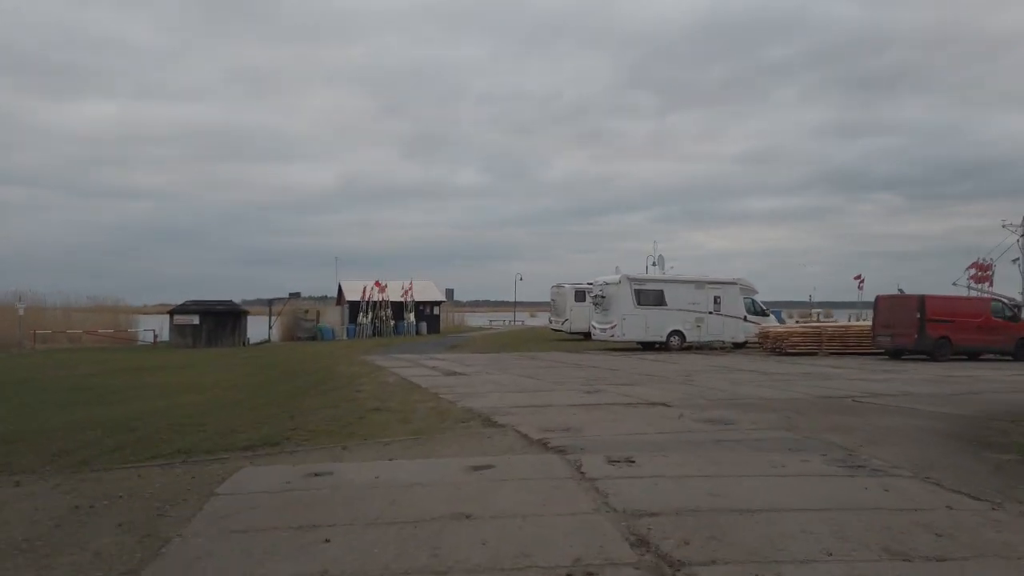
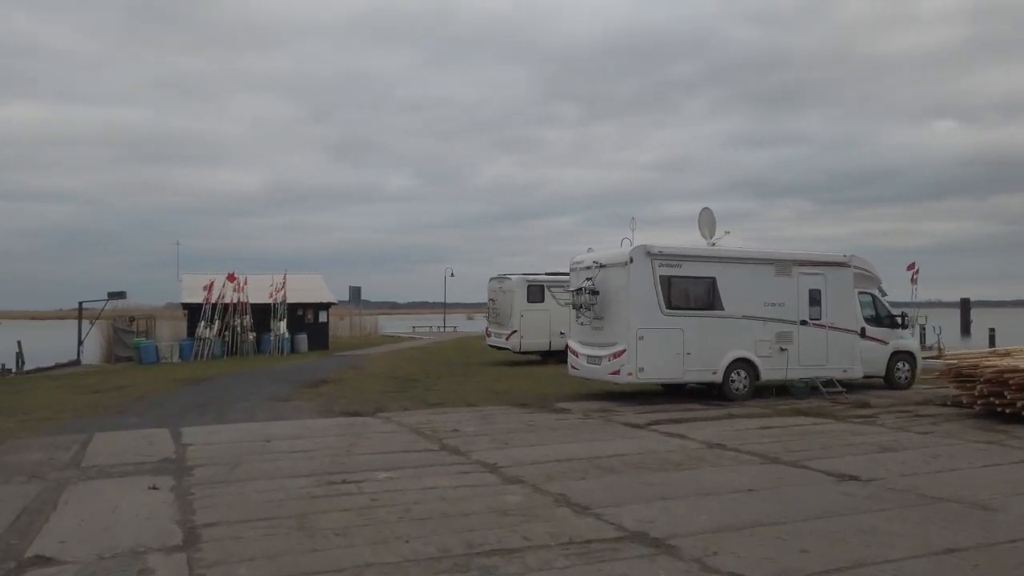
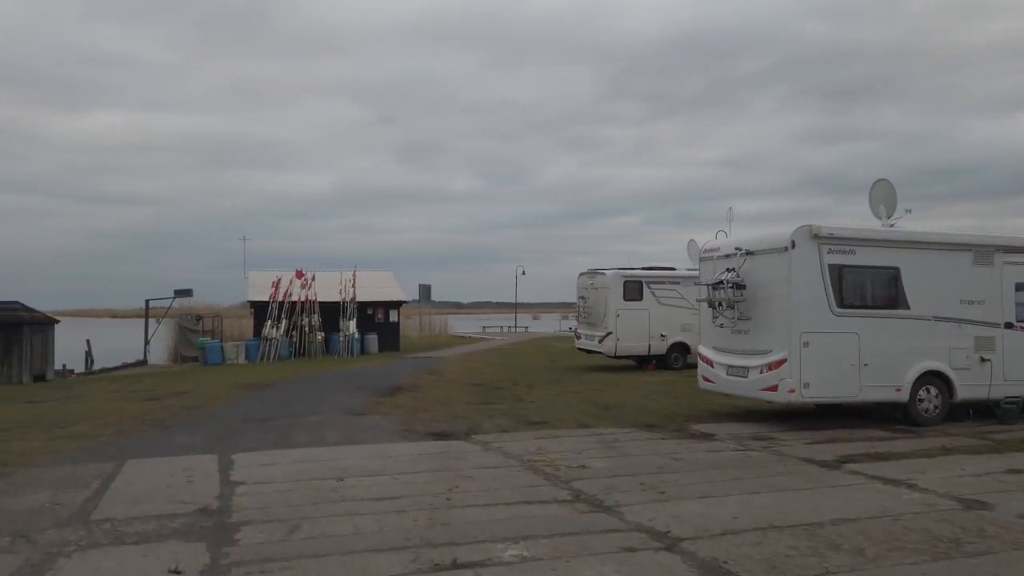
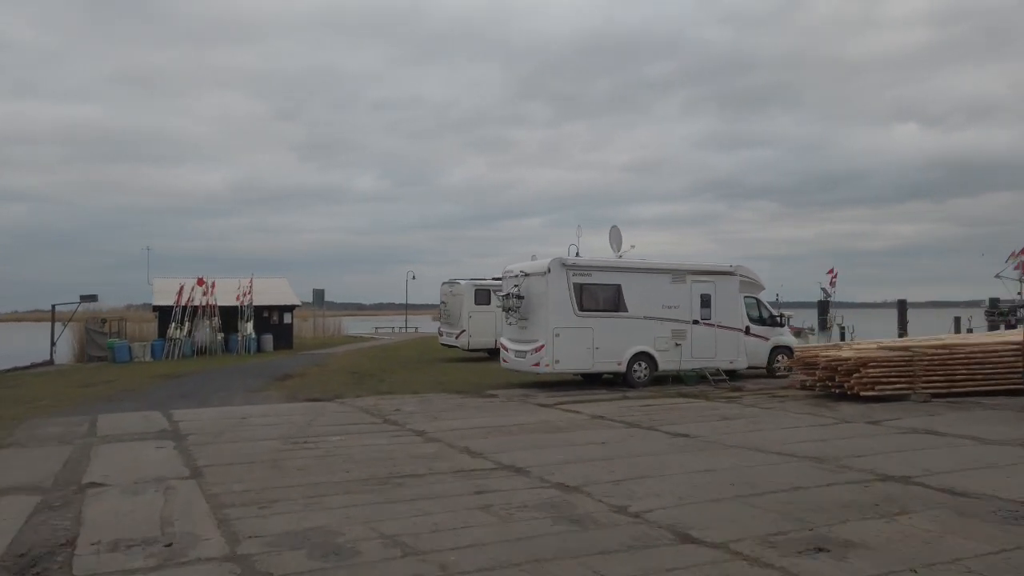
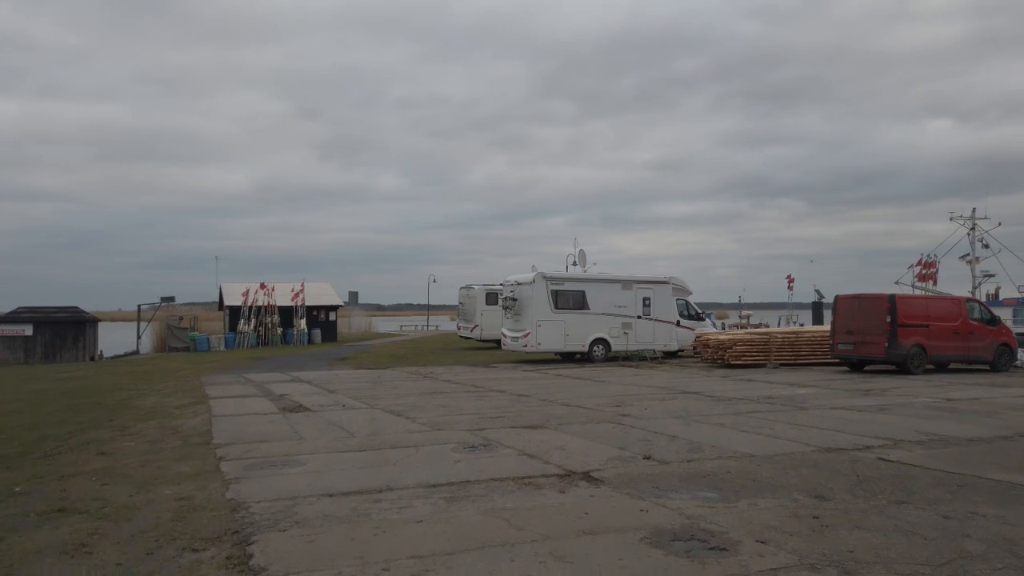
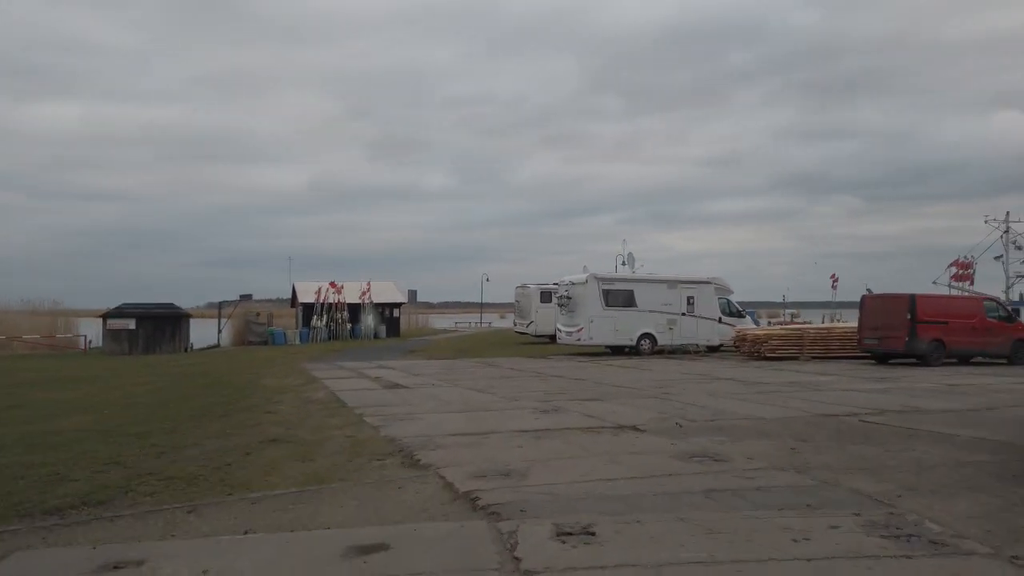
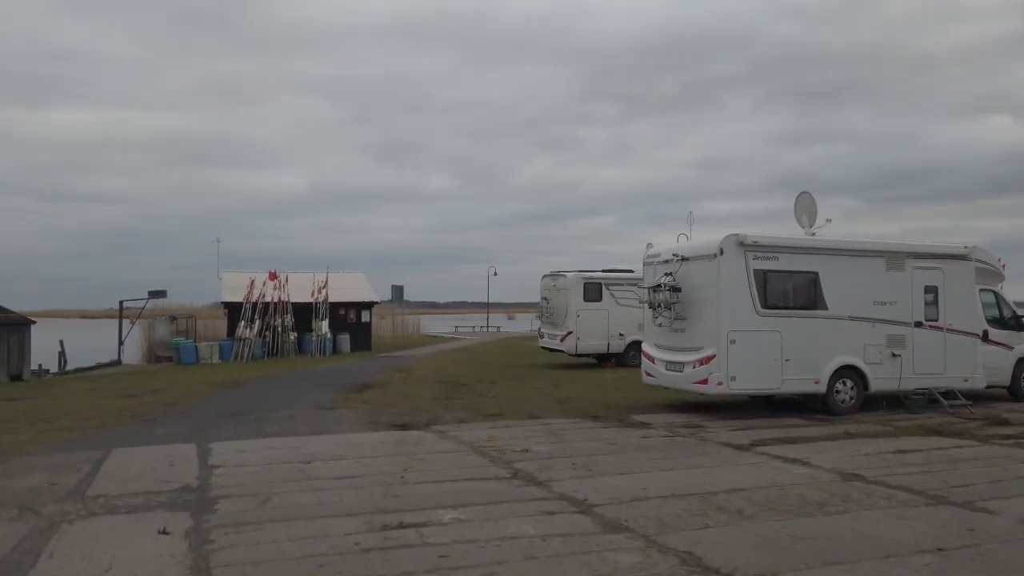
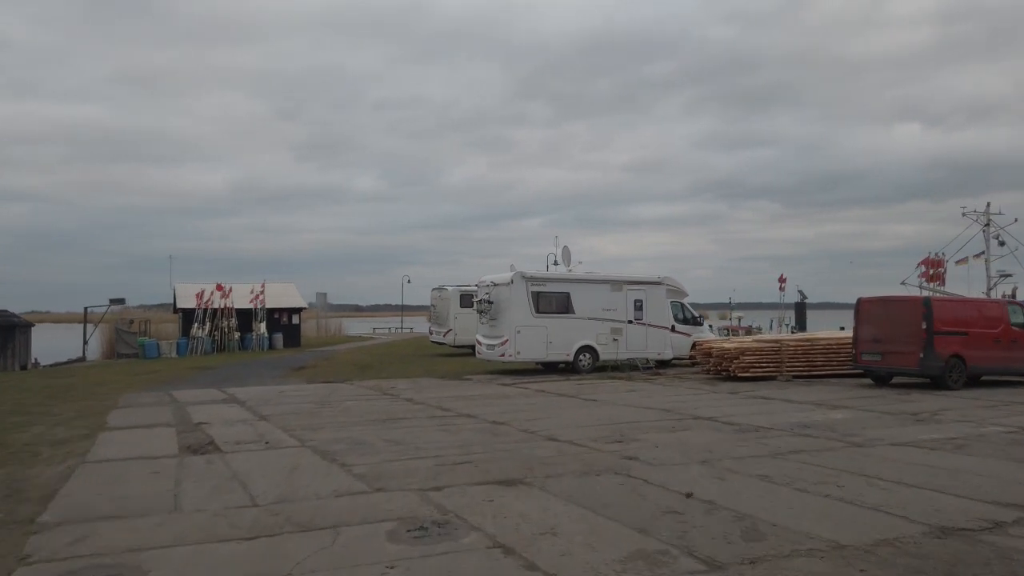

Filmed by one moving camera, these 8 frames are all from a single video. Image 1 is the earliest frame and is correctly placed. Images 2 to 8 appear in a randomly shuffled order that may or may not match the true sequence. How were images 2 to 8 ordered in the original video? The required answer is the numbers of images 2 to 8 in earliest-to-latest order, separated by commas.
6, 5, 8, 4, 2, 7, 3
